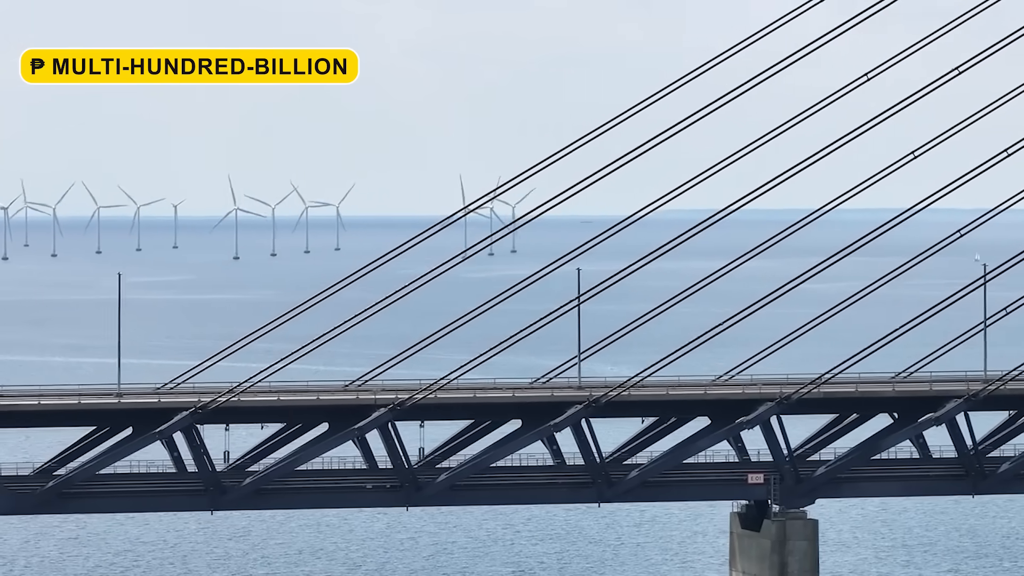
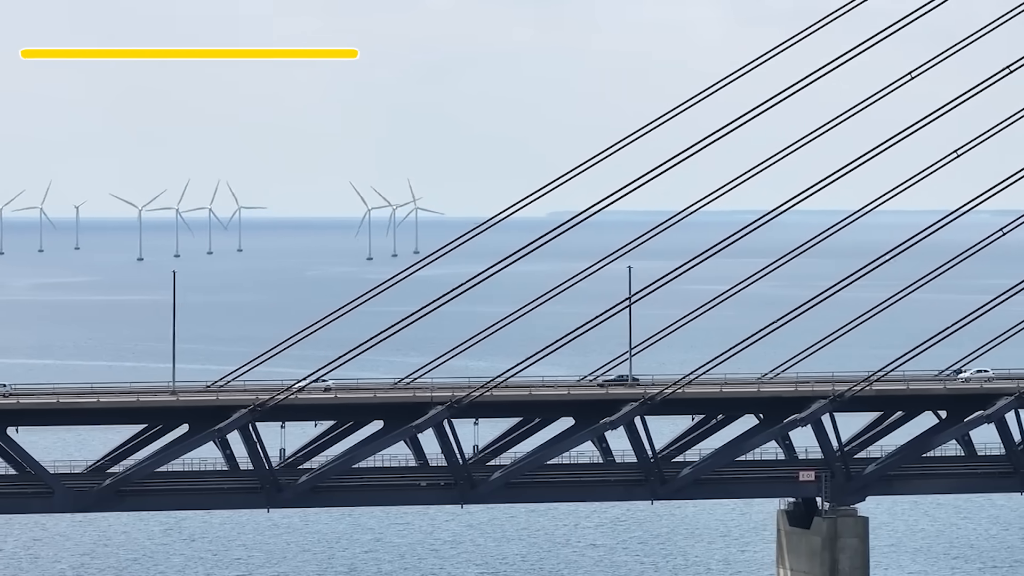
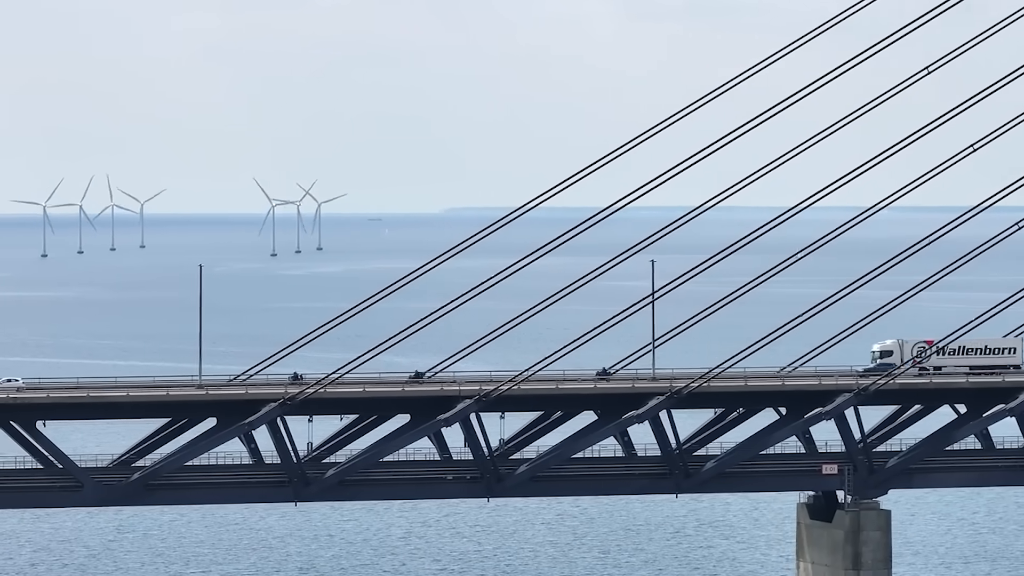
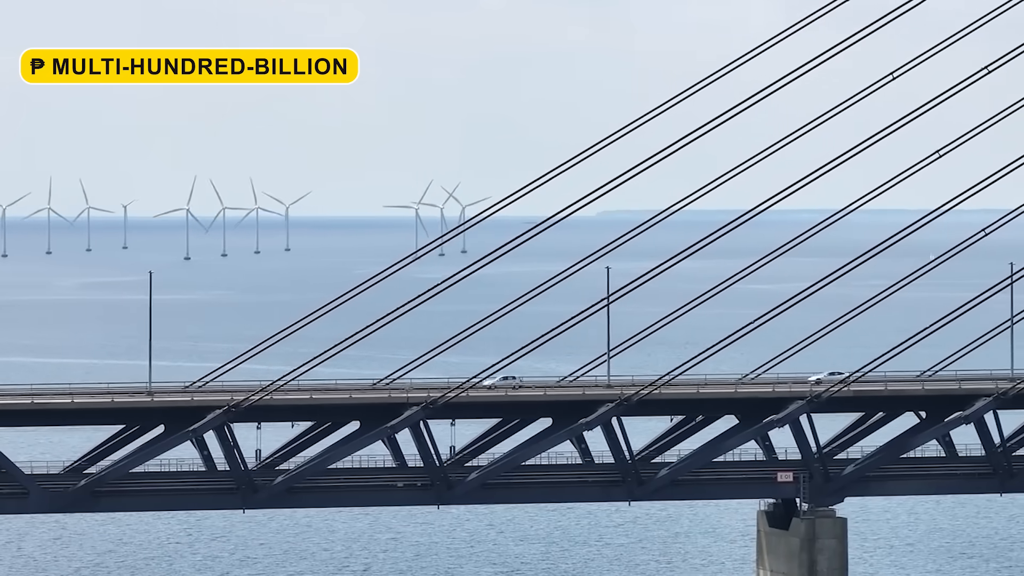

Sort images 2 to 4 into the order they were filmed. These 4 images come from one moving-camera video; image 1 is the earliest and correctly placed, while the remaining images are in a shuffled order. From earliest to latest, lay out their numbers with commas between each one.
4, 2, 3
